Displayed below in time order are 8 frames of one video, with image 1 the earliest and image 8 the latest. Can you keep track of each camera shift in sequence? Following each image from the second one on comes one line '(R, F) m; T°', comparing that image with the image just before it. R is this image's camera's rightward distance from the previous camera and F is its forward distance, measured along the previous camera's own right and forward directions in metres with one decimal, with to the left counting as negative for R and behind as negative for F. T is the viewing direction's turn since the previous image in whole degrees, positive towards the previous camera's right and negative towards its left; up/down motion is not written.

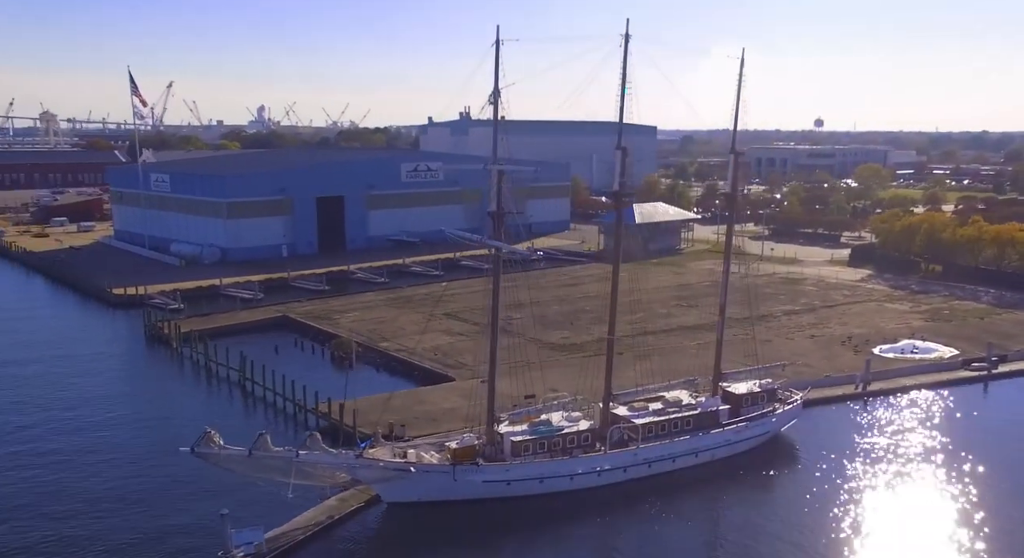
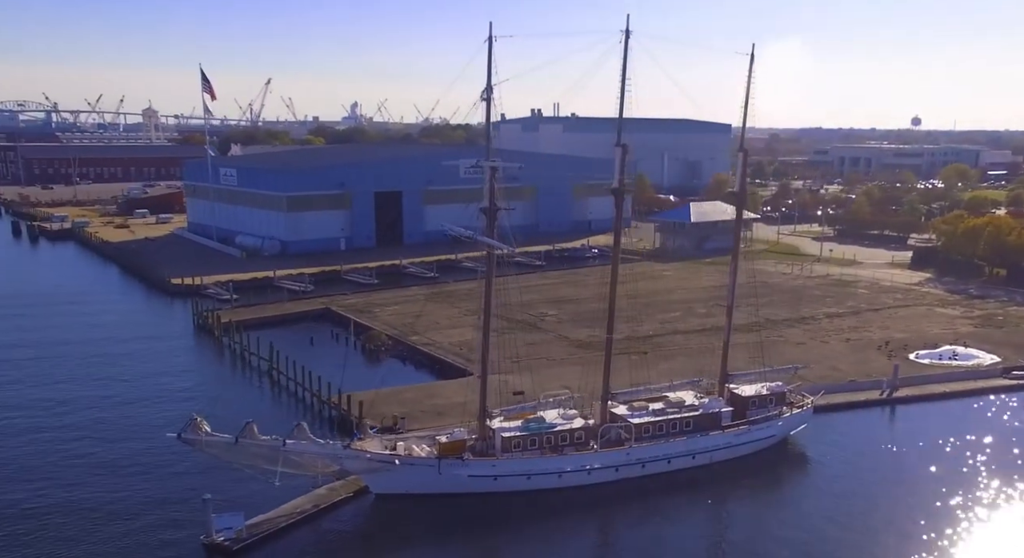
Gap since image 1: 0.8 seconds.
(+1.3, +0.1) m; -4°
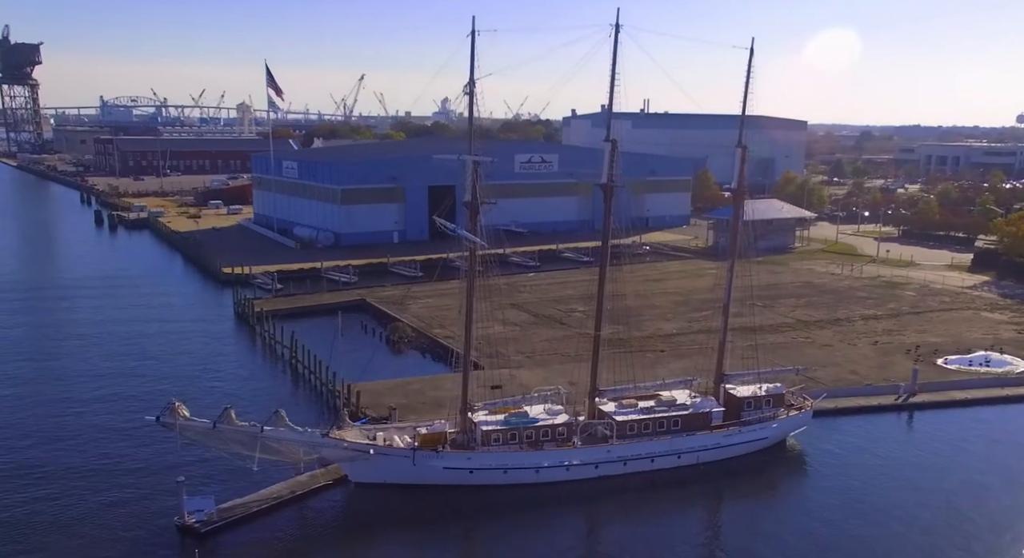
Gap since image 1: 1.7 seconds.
(+1.5, +0.1) m; -4°
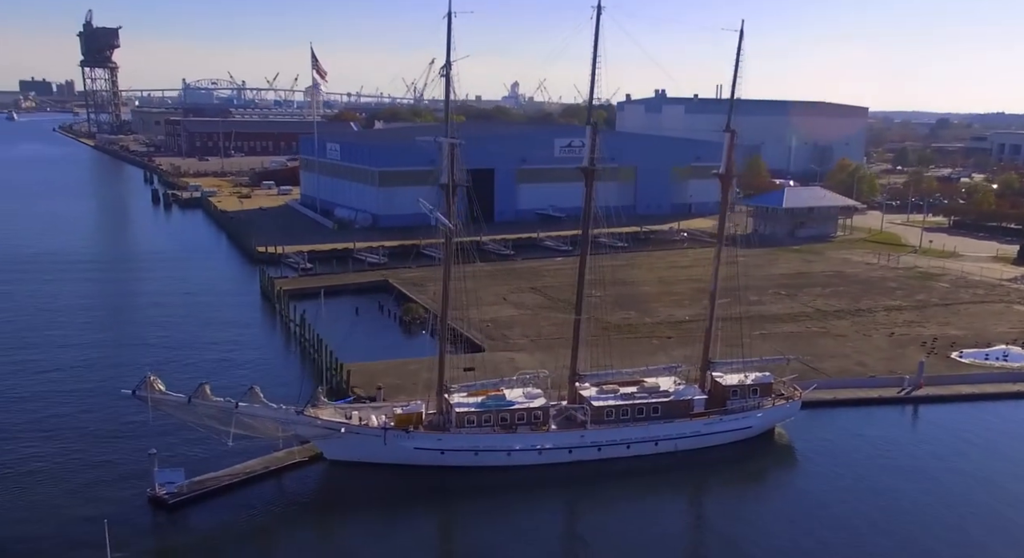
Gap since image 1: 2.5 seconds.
(+1.3, +0.1) m; -3°
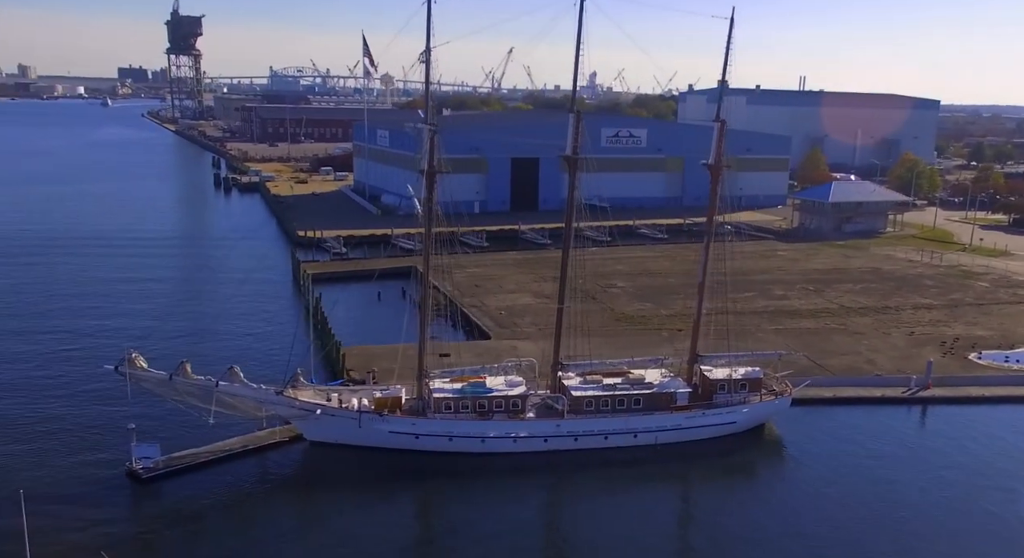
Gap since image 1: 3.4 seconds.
(+1.3, 0.0) m; -3°
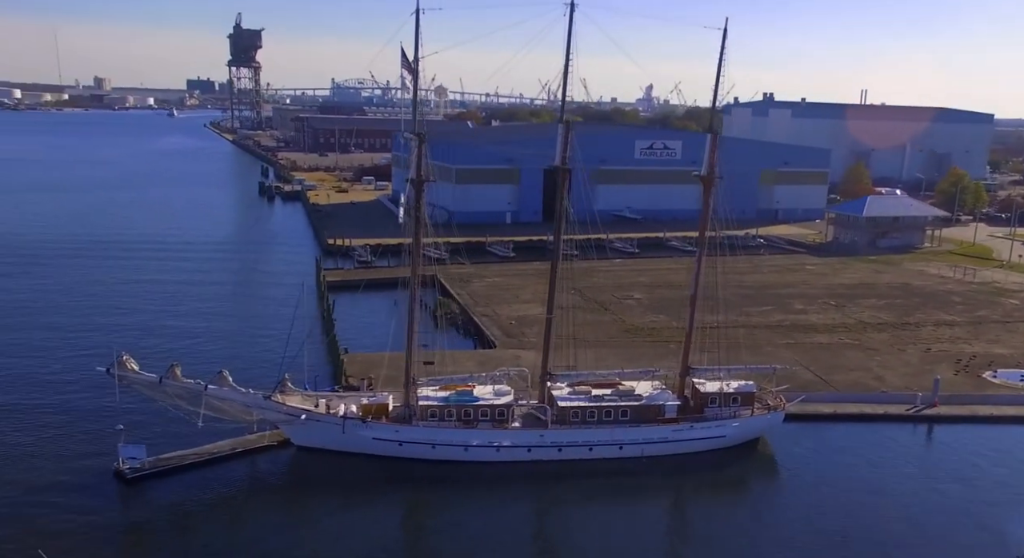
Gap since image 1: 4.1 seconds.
(+1.0, 0.0) m; -3°
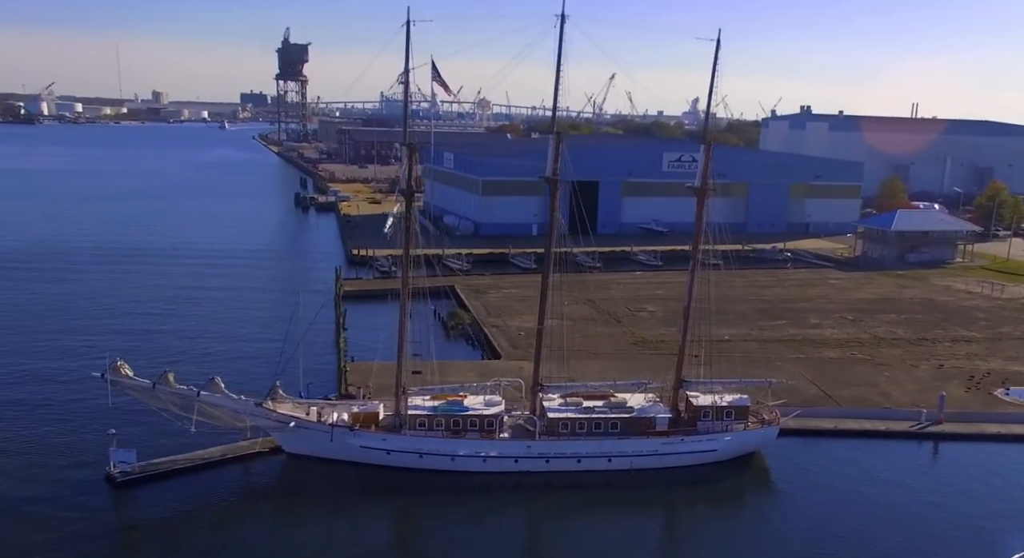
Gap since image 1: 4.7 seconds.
(+0.8, 0.0) m; -2°
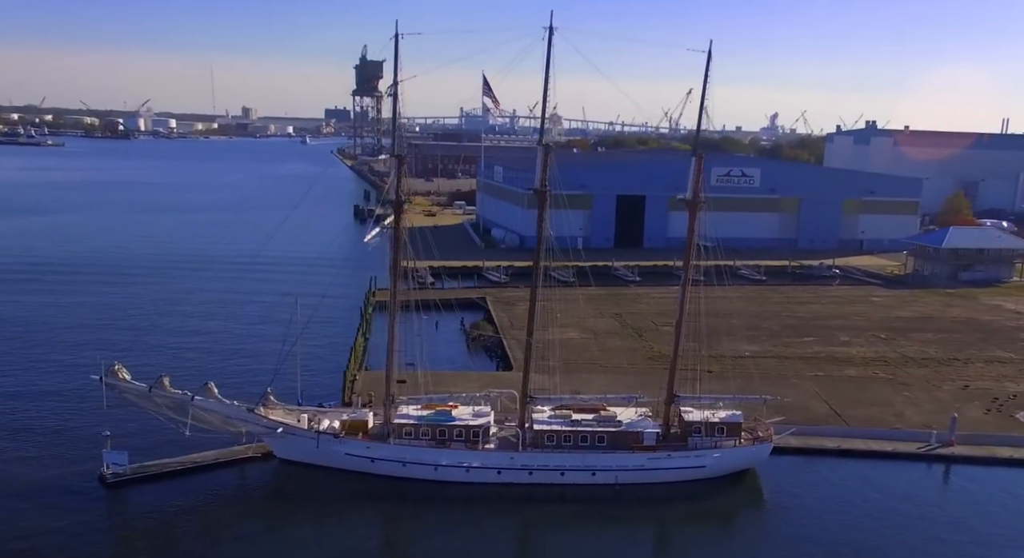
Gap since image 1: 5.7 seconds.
(+1.3, -0.1) m; -4°
